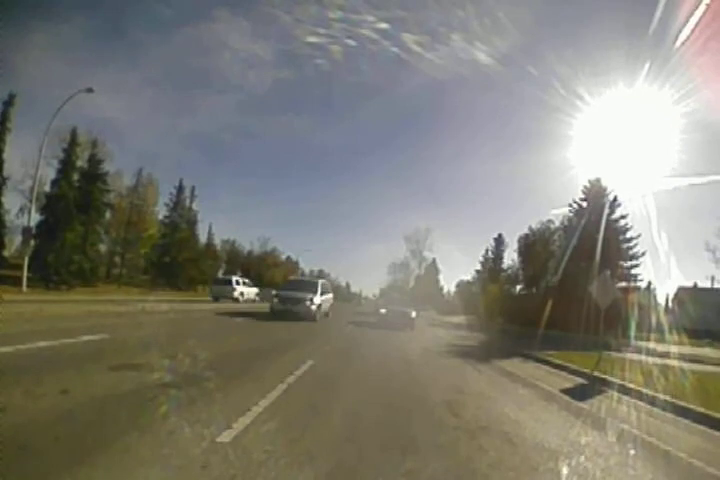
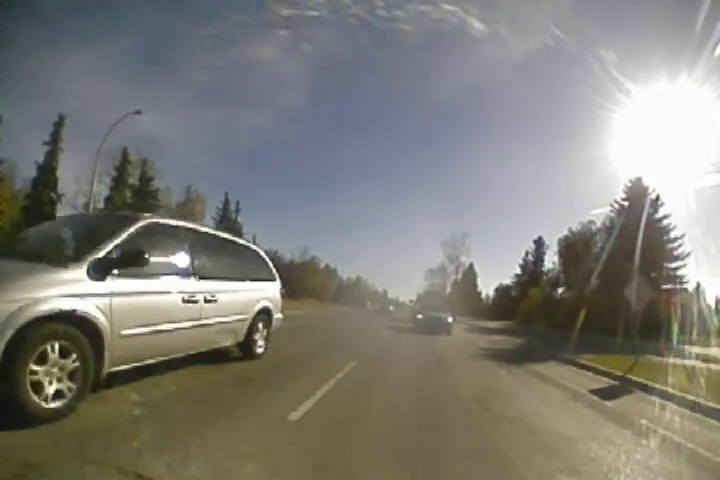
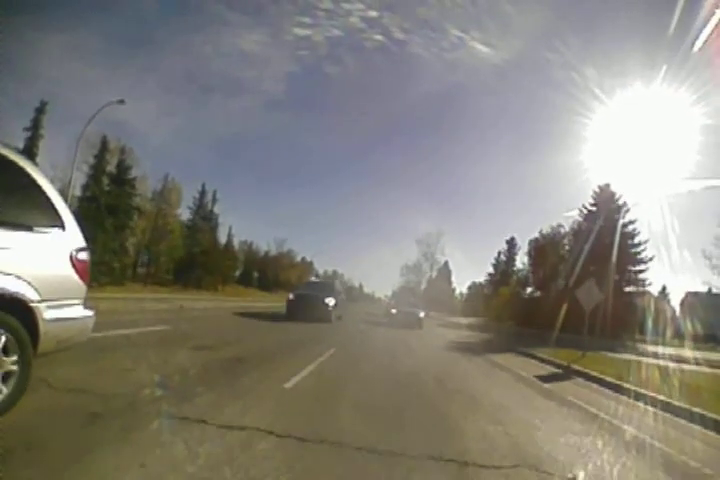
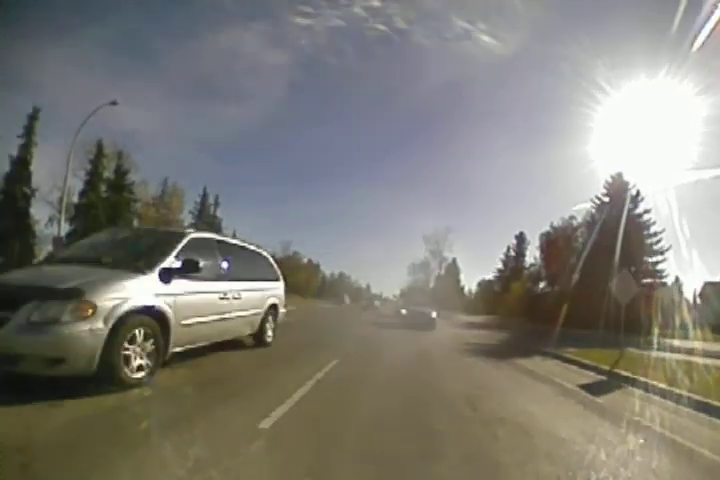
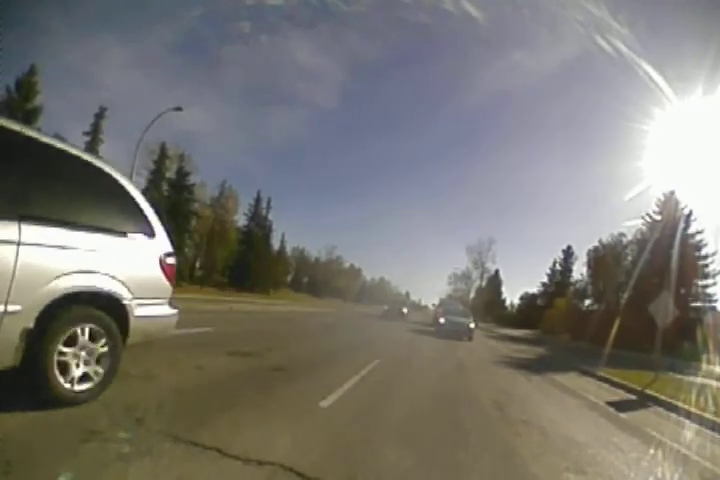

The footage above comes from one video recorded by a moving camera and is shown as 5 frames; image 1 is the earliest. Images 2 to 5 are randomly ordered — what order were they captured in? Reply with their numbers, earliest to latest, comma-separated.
4, 2, 5, 3
